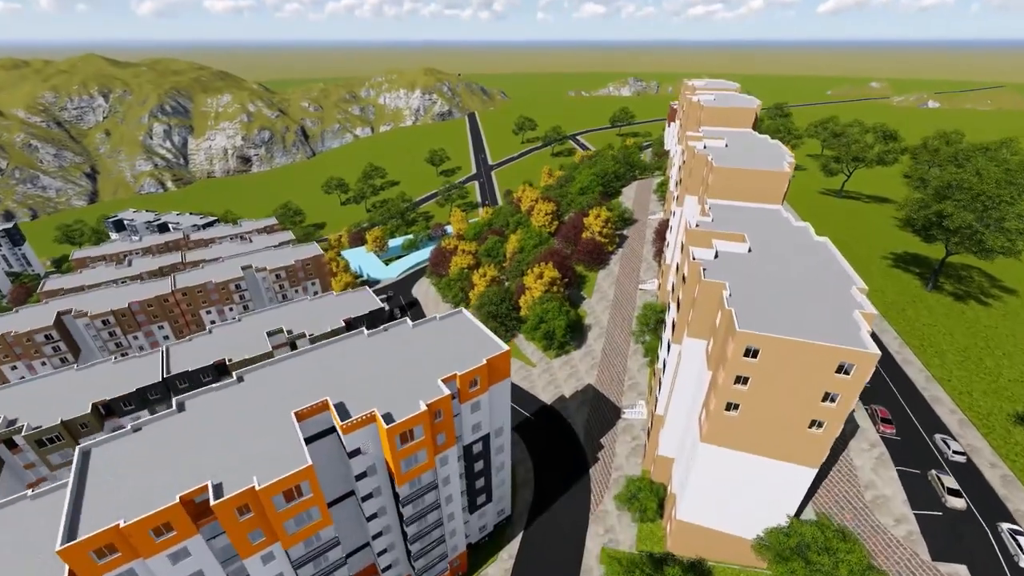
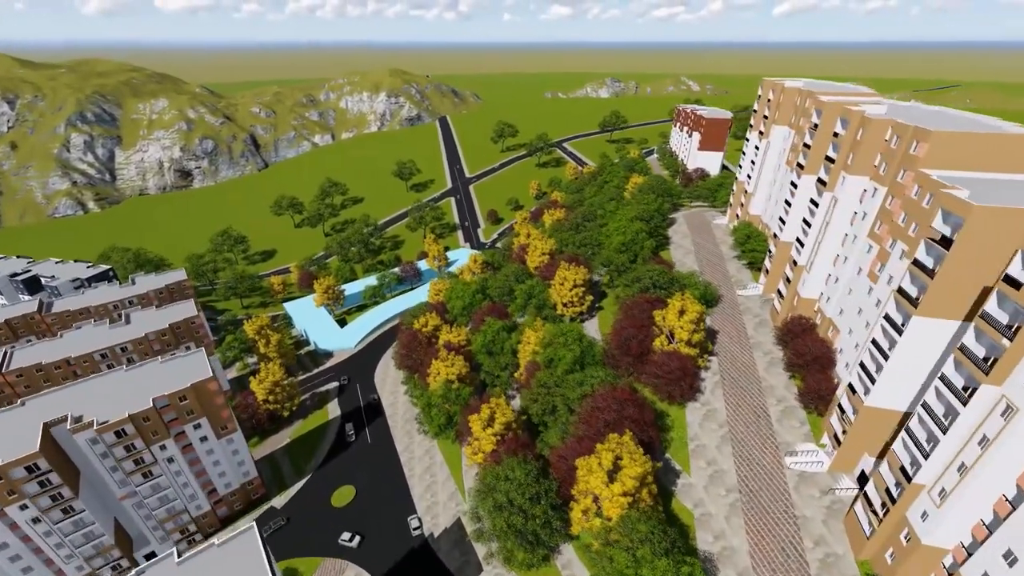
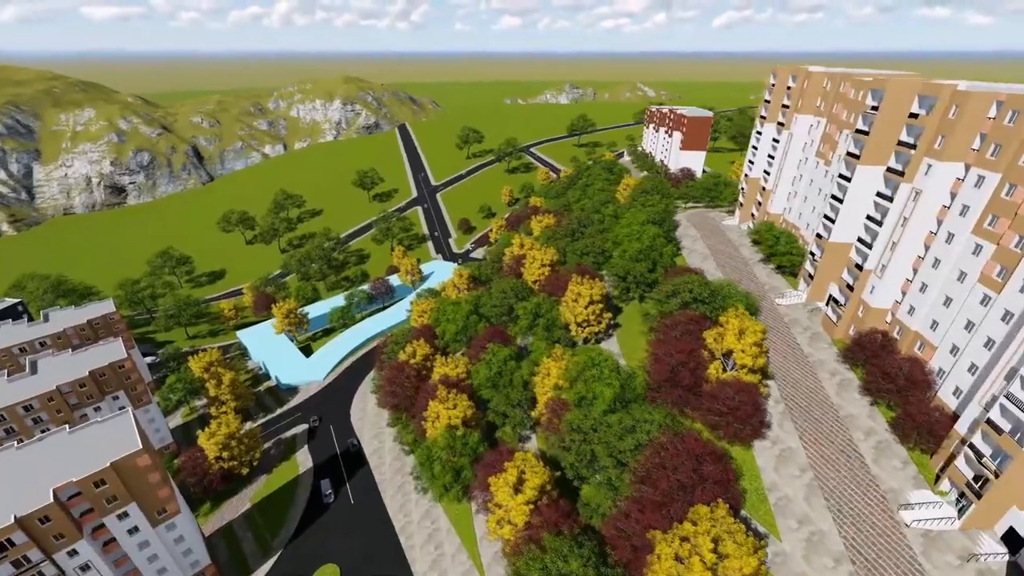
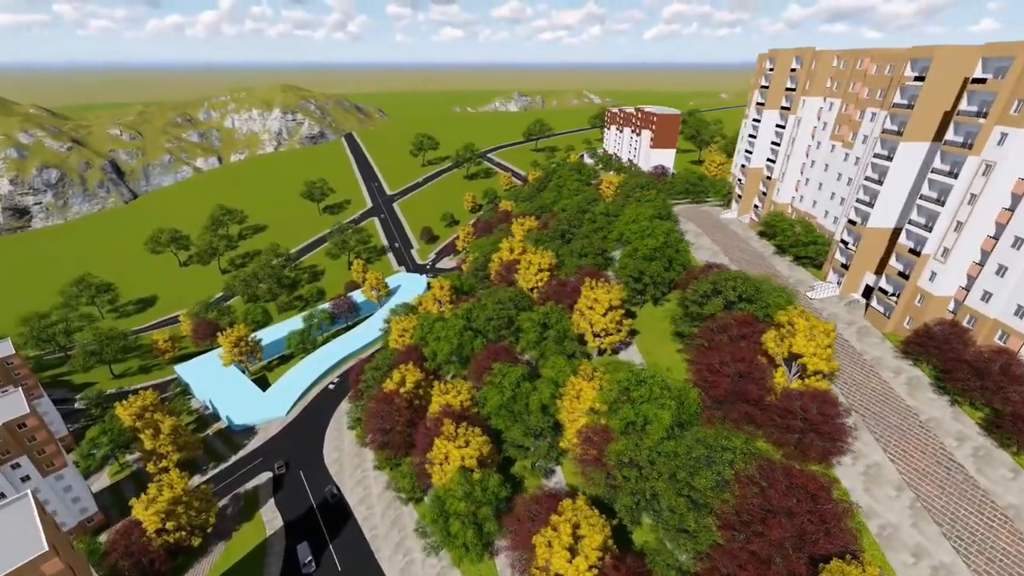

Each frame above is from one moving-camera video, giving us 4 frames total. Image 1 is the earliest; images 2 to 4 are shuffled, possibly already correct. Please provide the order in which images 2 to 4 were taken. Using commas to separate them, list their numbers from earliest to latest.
2, 3, 4
